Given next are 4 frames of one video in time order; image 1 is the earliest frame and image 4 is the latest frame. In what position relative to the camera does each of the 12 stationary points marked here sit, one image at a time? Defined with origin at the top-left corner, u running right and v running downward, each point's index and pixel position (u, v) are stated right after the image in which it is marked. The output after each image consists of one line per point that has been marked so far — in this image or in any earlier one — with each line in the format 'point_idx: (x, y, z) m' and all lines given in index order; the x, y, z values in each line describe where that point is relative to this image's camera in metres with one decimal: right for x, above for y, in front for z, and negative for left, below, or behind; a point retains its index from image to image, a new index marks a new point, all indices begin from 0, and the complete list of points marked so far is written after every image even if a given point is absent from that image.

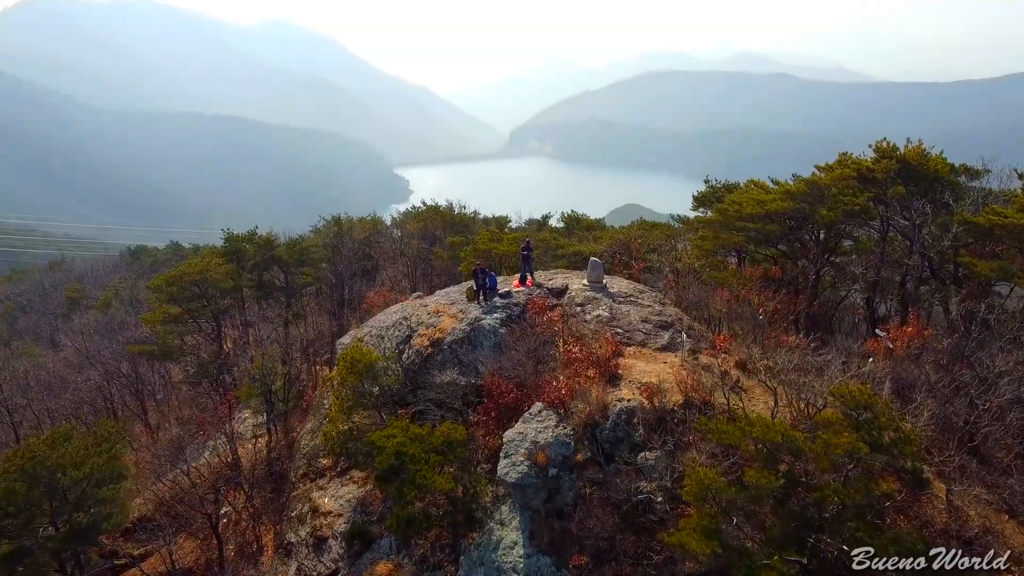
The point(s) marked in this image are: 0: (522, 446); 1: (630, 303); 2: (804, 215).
0: (+0.2, -2.5, +12.7) m
1: (+2.5, -0.4, +17.4) m
2: (+6.2, +1.6, +17.0) m
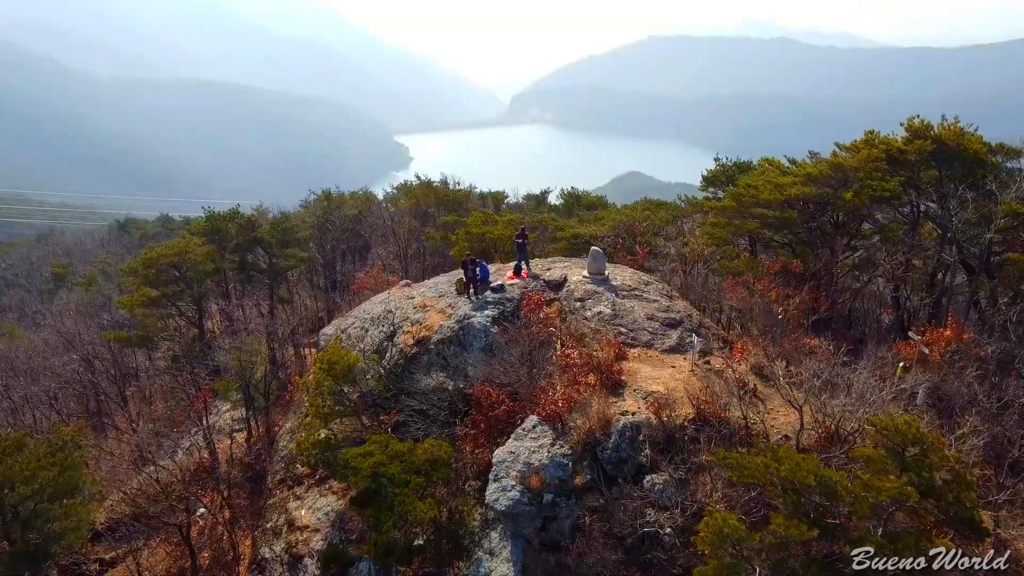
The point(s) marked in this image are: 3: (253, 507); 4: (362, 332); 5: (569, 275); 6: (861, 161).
0: (0.0, -2.5, +11.3) m
1: (+2.4, -0.2, +15.9) m
2: (+6.1, +1.7, +15.5) m
3: (-6.1, -5.1, +18.9) m
4: (-3.2, -1.0, +17.1) m
5: (+1.2, +0.3, +17.0) m
6: (+6.6, +2.4, +15.1) m
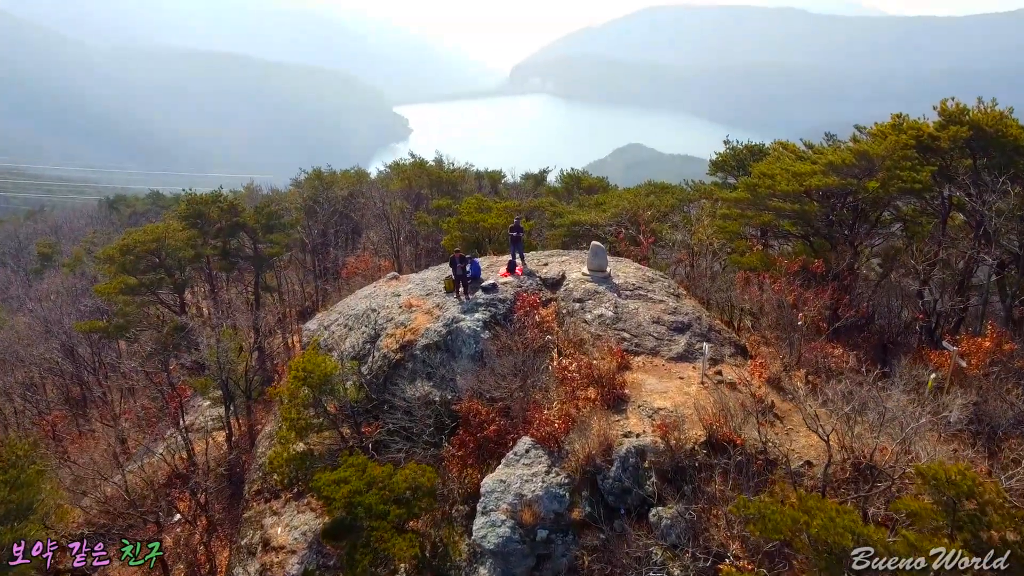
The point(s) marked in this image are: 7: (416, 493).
0: (-0.1, -2.7, +10.1) m
1: (+2.3, -0.2, +14.6) m
2: (+5.9, +1.7, +14.1) m
3: (-6.2, -5.0, +17.8) m
4: (-3.3, -0.9, +15.9) m
5: (+1.1, +0.3, +15.8) m
6: (+6.5, +2.4, +13.8) m
7: (-1.3, -2.7, +10.6) m
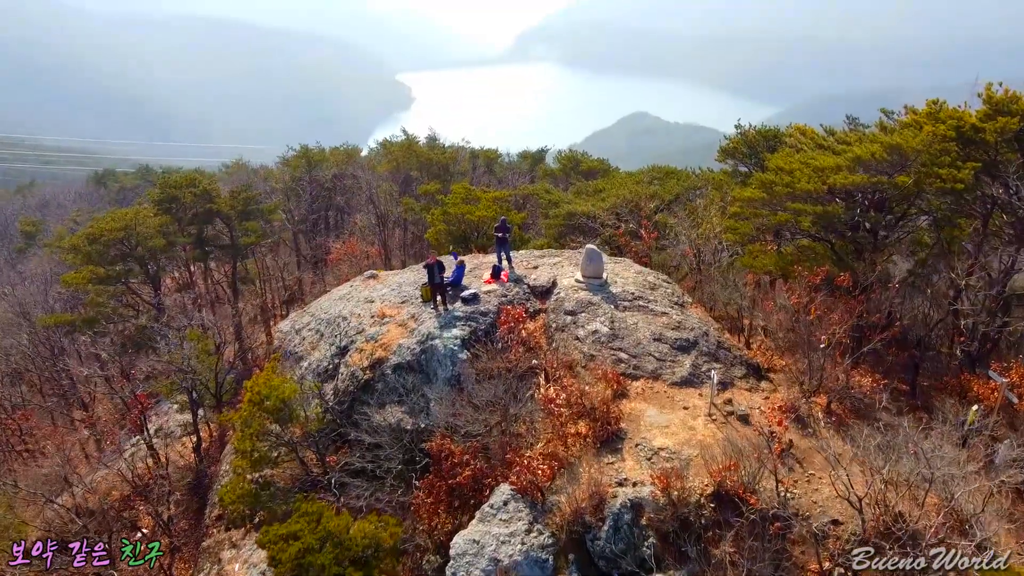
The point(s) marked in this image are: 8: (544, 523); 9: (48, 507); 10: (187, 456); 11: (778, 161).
0: (-0.4, -3.0, +8.6) m
1: (+2.0, -0.3, +13.0) m
2: (+5.7, +1.5, +12.4) m
3: (-6.4, -5.0, +16.4) m
4: (-3.5, -1.0, +14.3) m
5: (+0.8, +0.2, +14.1) m
6: (+6.2, +2.2, +12.0) m
7: (-1.6, -3.0, +9.1) m
8: (+0.4, -2.6, +9.0) m
9: (-8.9, -4.3, +15.3) m
10: (-7.5, -3.9, +18.5) m
11: (+4.7, +2.3, +14.3) m
